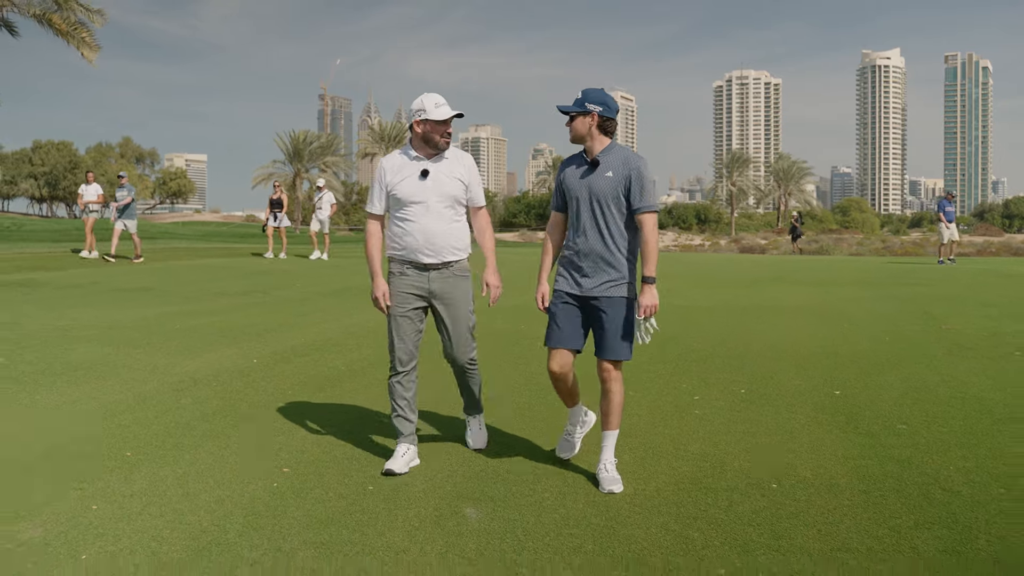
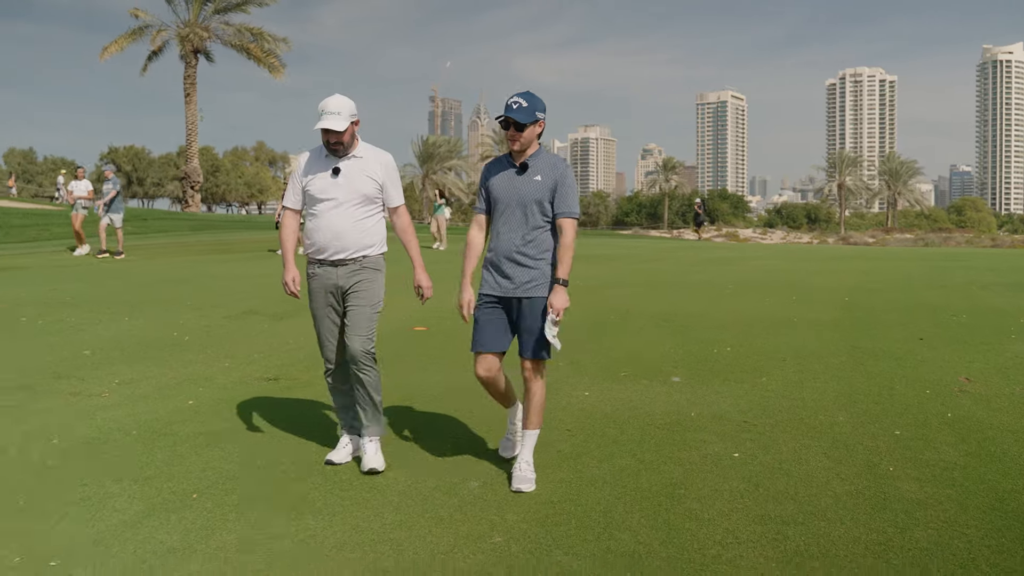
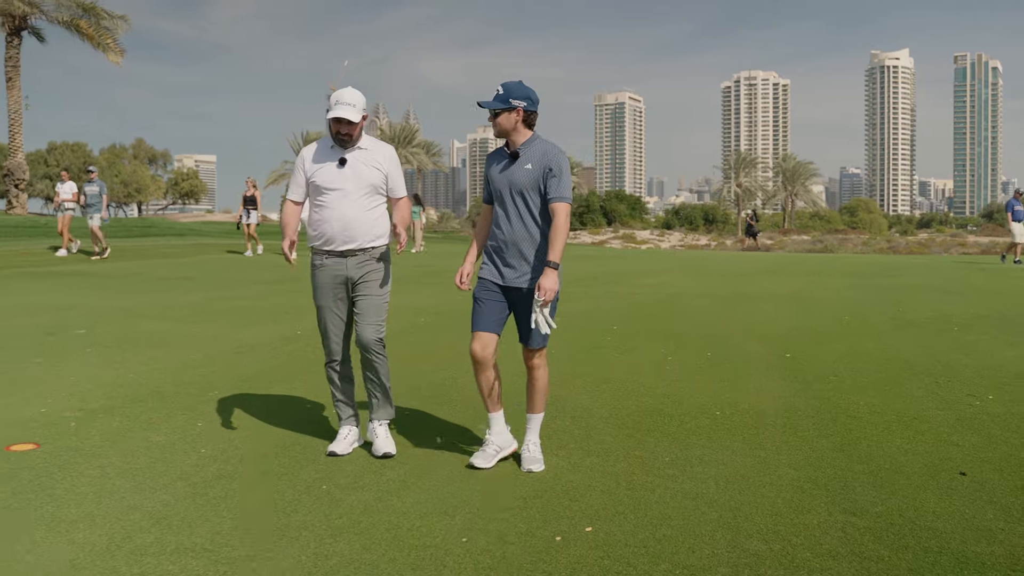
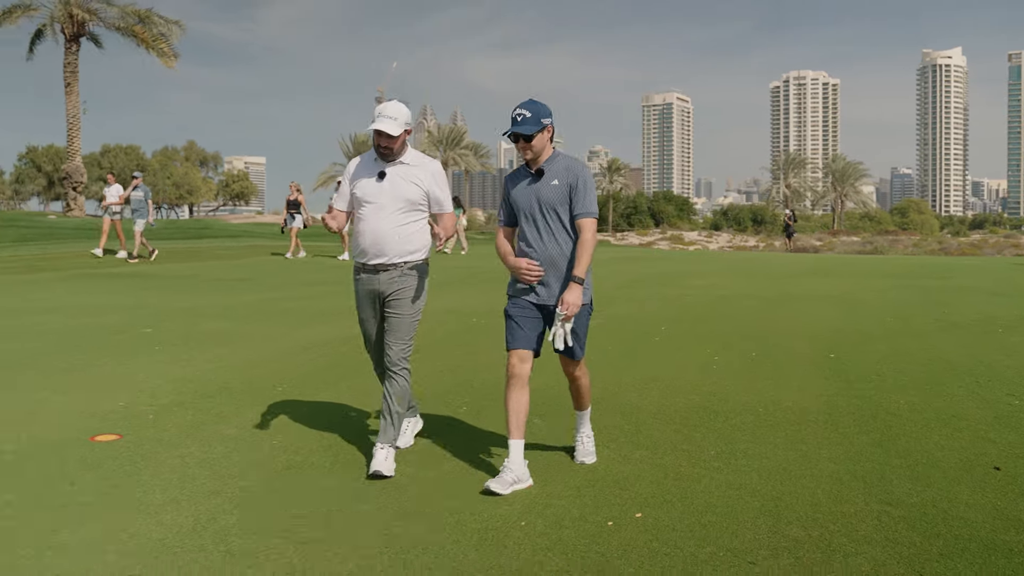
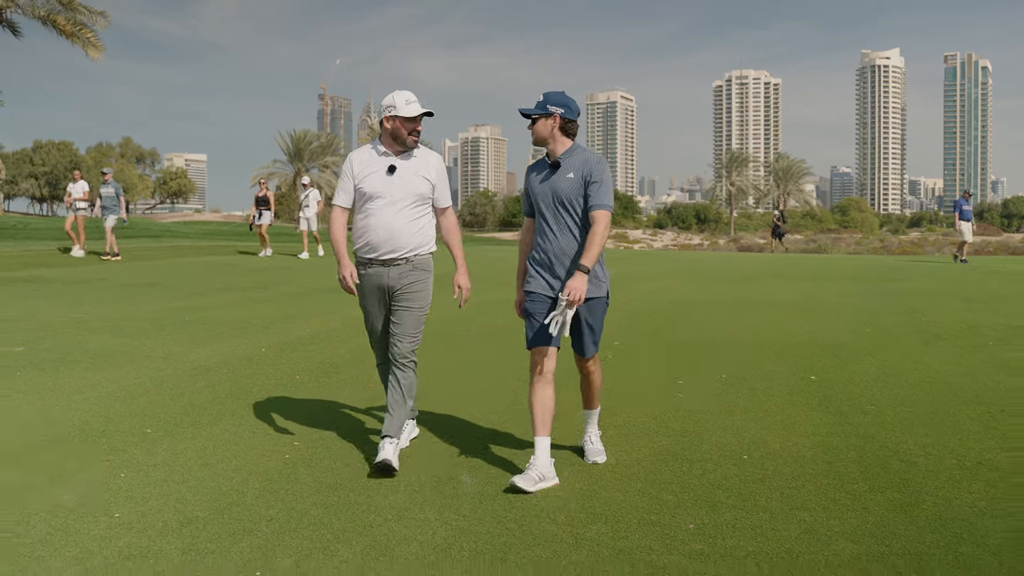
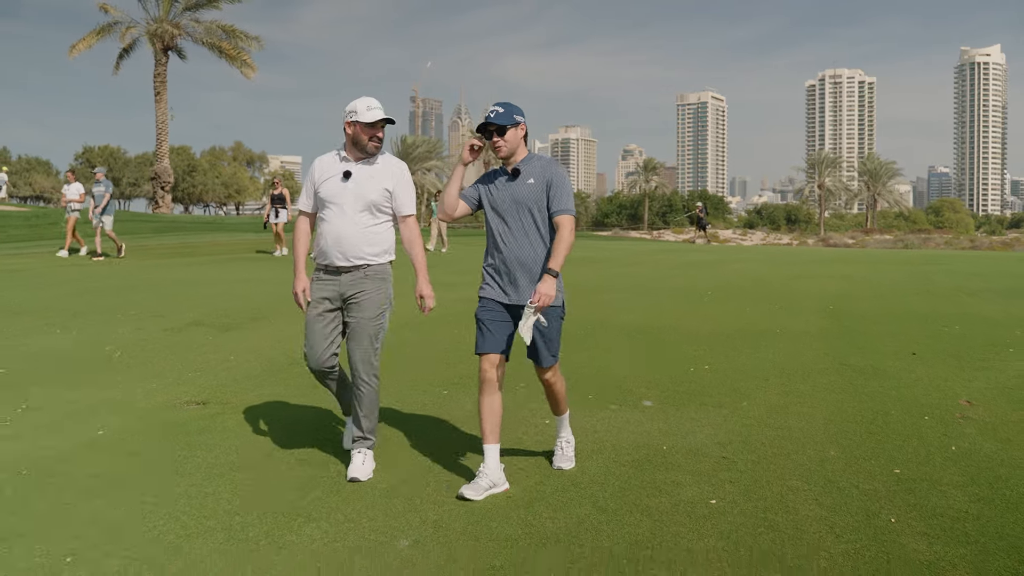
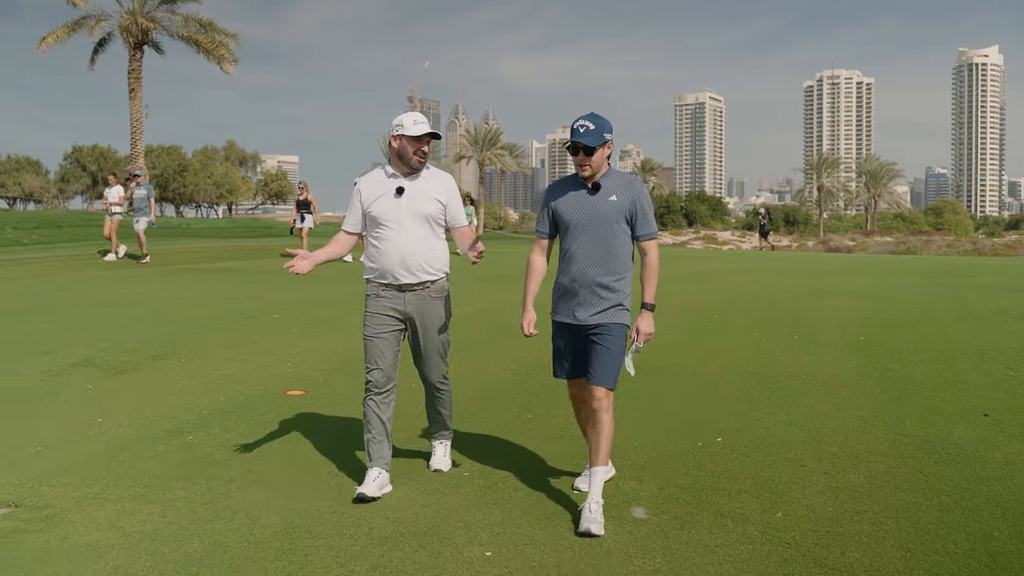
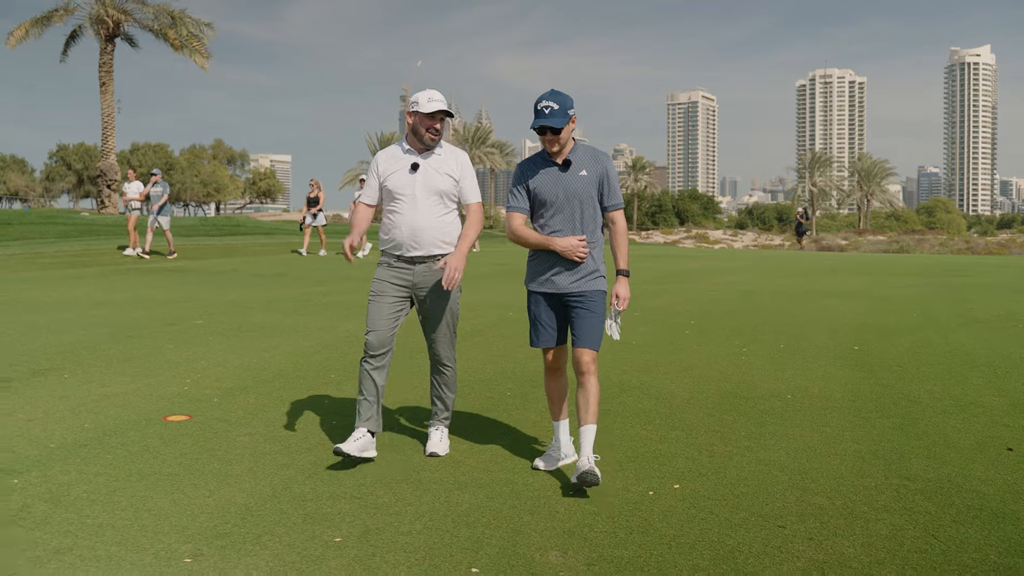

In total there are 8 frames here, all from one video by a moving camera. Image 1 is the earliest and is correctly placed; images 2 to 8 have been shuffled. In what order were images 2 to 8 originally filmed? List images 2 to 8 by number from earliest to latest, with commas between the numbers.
5, 3, 4, 8, 7, 6, 2
